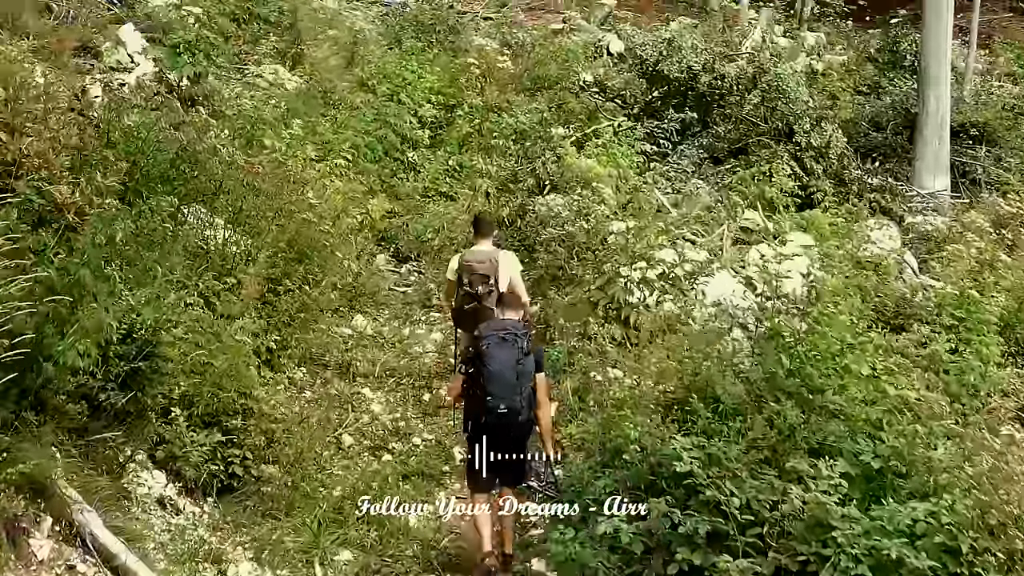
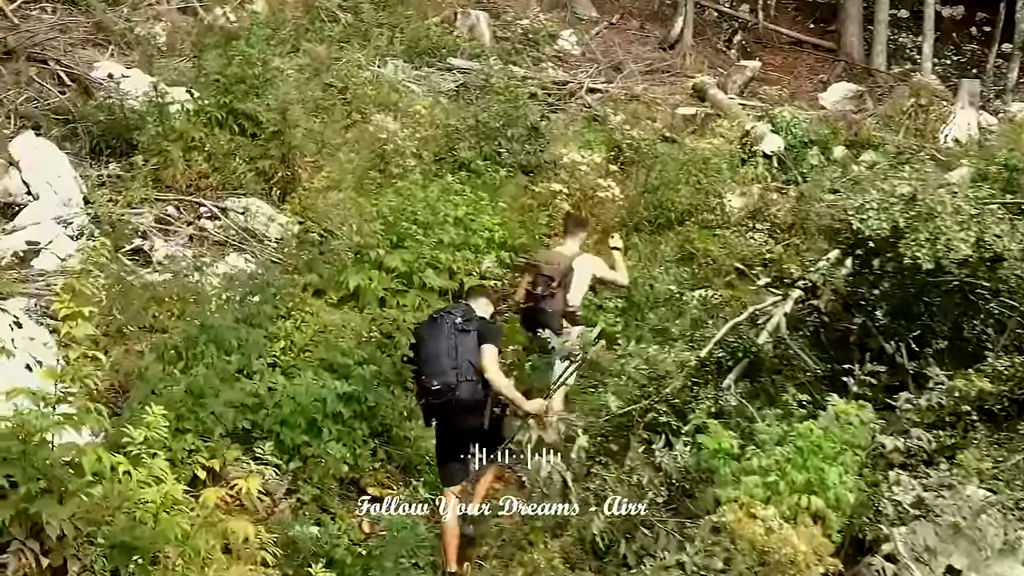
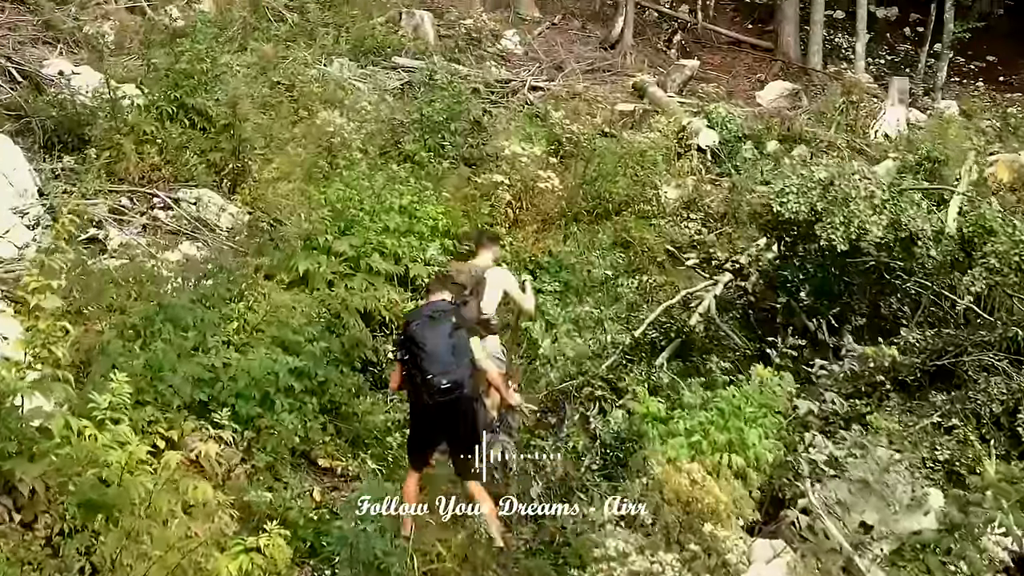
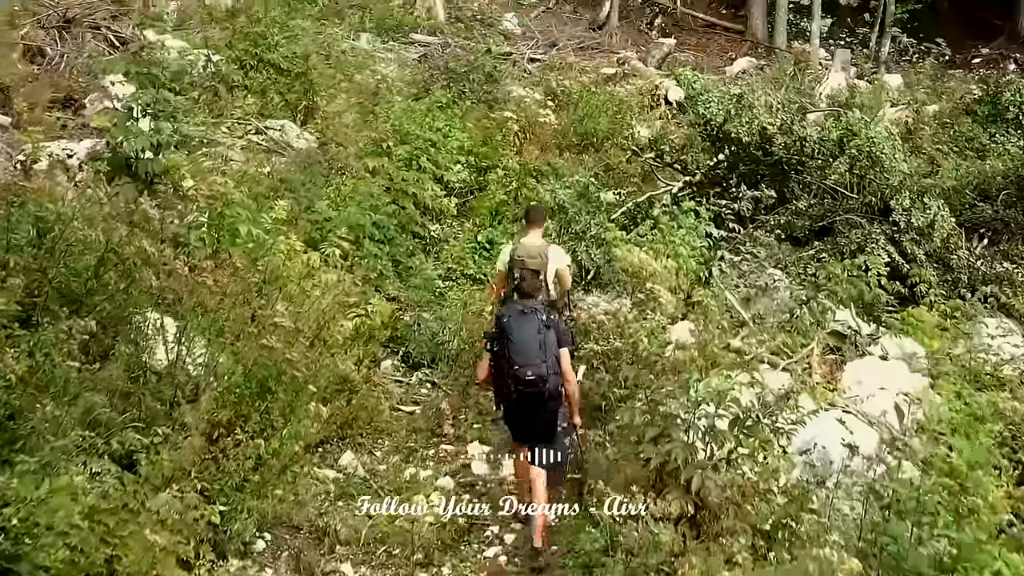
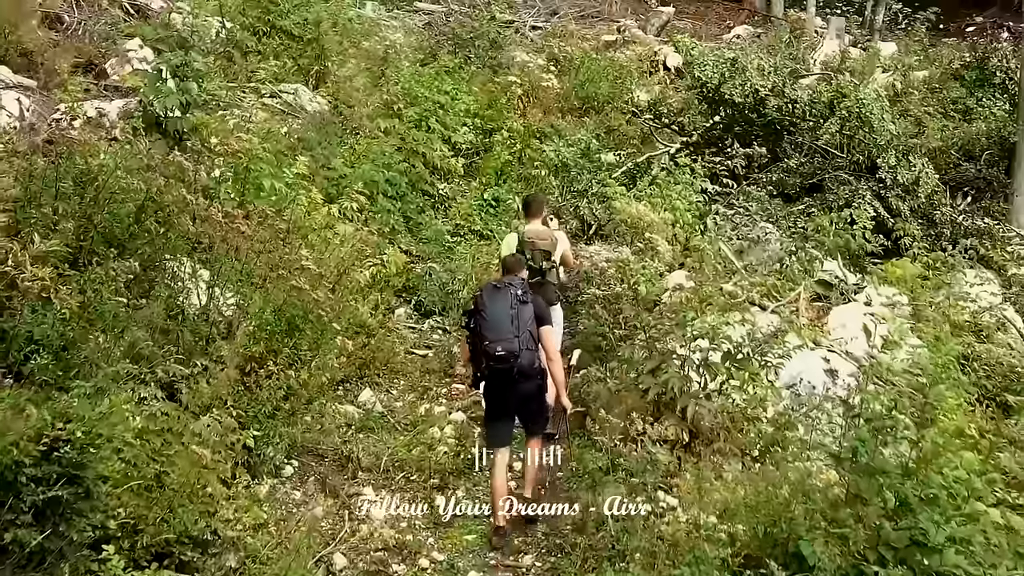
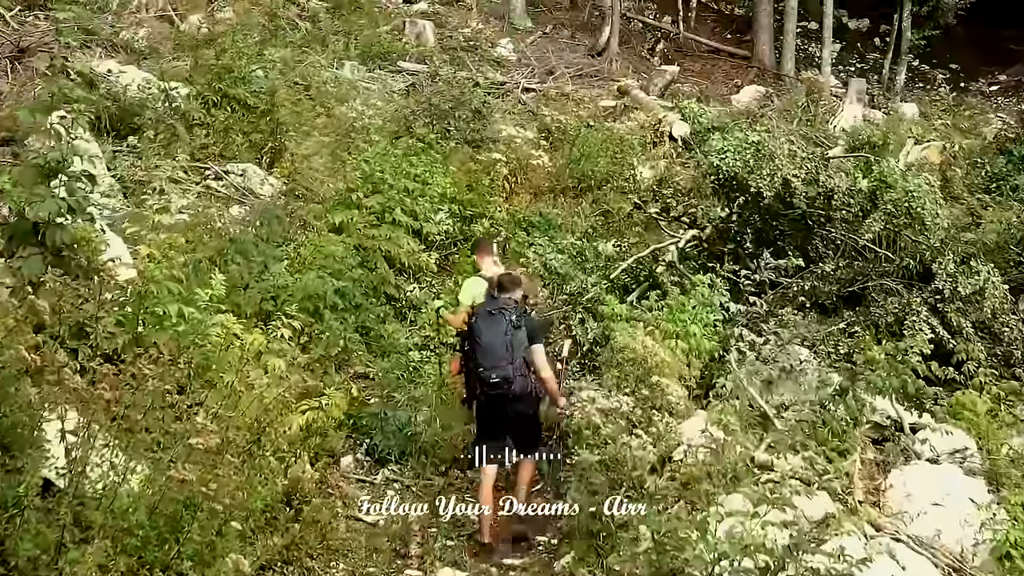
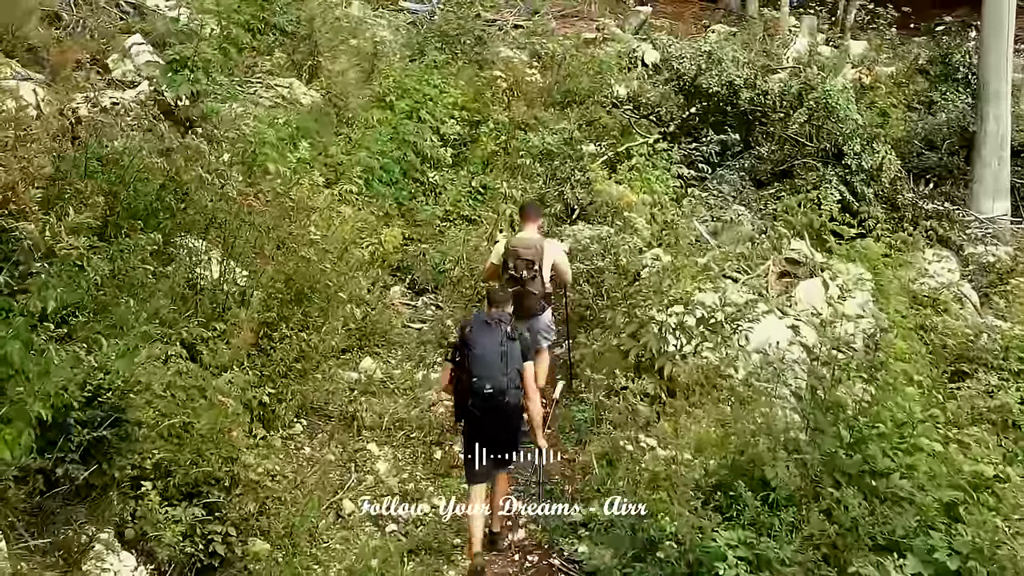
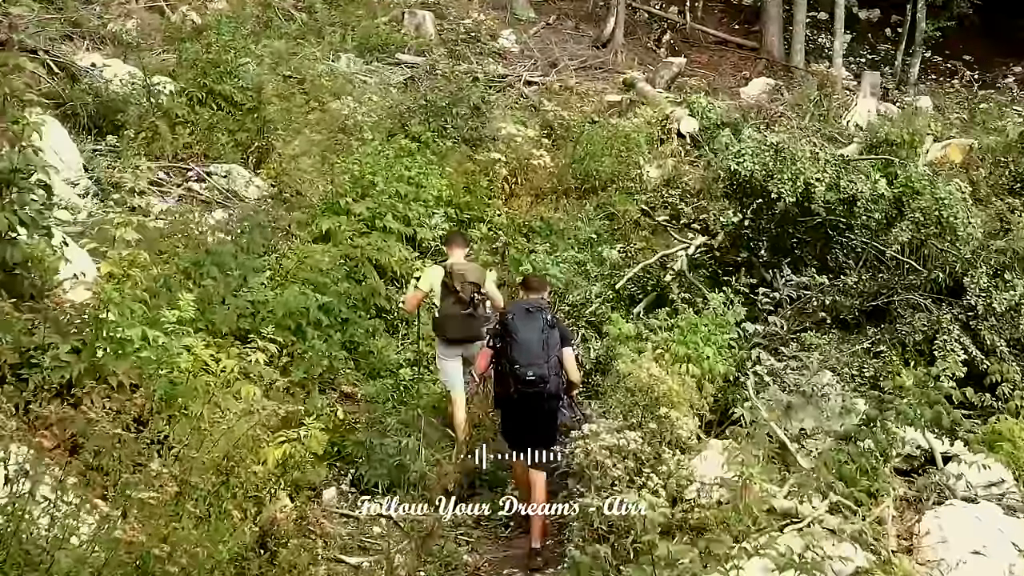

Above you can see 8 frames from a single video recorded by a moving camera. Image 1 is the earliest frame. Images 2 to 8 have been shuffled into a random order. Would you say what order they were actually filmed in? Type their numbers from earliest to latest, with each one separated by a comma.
7, 5, 4, 6, 8, 3, 2
